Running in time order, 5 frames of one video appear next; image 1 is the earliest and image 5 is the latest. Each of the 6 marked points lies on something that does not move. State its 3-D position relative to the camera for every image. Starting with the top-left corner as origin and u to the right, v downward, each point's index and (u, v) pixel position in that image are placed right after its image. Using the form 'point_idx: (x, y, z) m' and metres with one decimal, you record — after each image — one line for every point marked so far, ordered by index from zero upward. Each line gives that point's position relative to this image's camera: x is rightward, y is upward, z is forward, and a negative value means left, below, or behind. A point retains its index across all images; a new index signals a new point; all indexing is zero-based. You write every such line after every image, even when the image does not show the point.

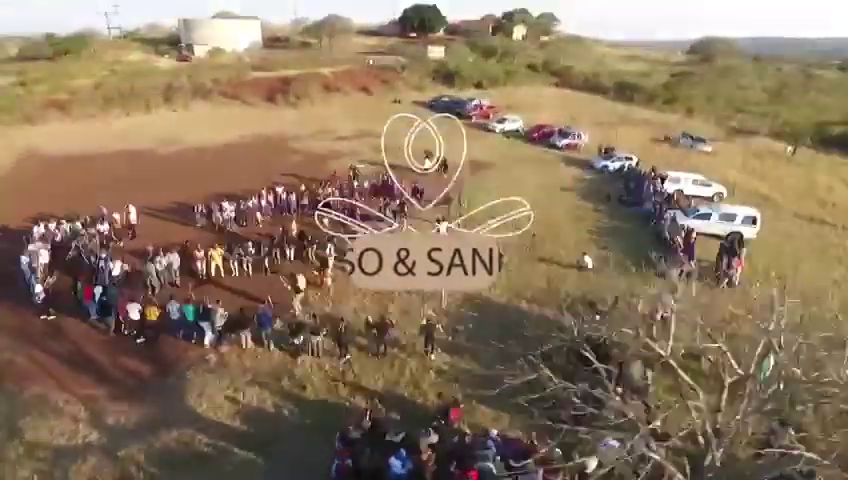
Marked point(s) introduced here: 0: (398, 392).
0: (-0.9, -4.8, +16.2) m
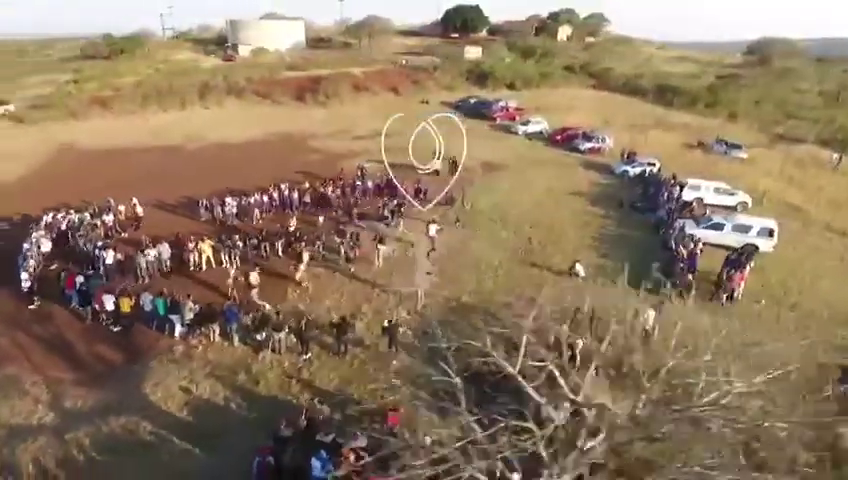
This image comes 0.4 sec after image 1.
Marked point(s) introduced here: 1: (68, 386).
0: (-2.4, -4.8, +16.2) m
1: (-11.5, -4.7, +16.5) m
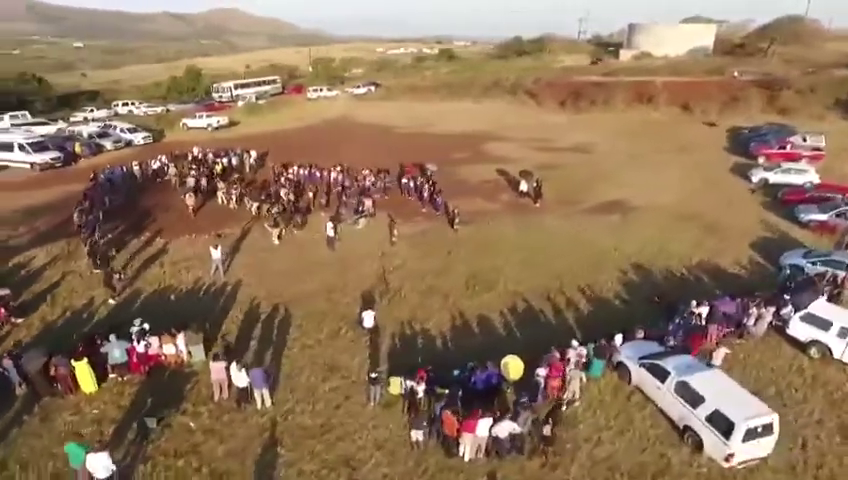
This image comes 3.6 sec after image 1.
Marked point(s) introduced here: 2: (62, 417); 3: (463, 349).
0: (-15.5, -2.3, +21.4) m
1: (-21.1, +0.3, +28.1) m
2: (-10.8, -5.3, +15.2) m
3: (+1.5, -4.0, +19.1) m
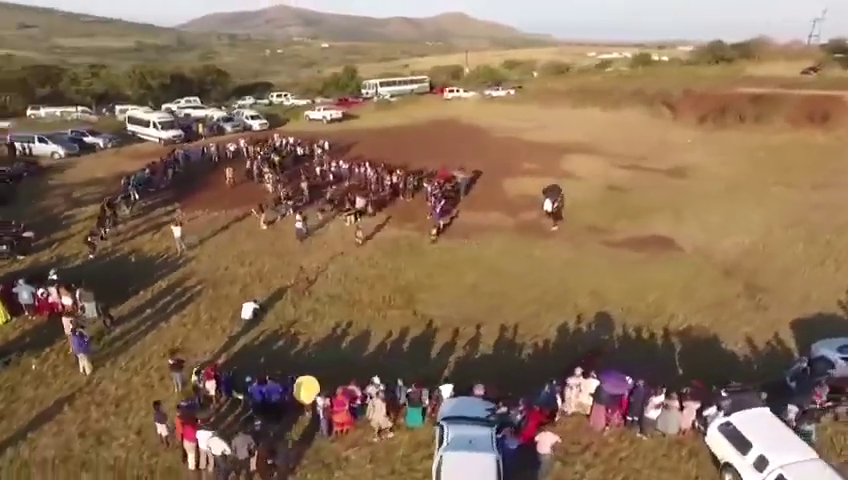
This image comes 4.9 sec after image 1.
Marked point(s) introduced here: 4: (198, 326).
0: (-18.6, -0.2, +26.3) m
1: (-21.1, +3.1, +34.5) m
2: (-16.9, -3.6, +18.9) m
3: (-4.1, -4.3, +18.2) m
4: (-8.9, -3.4, +19.9) m
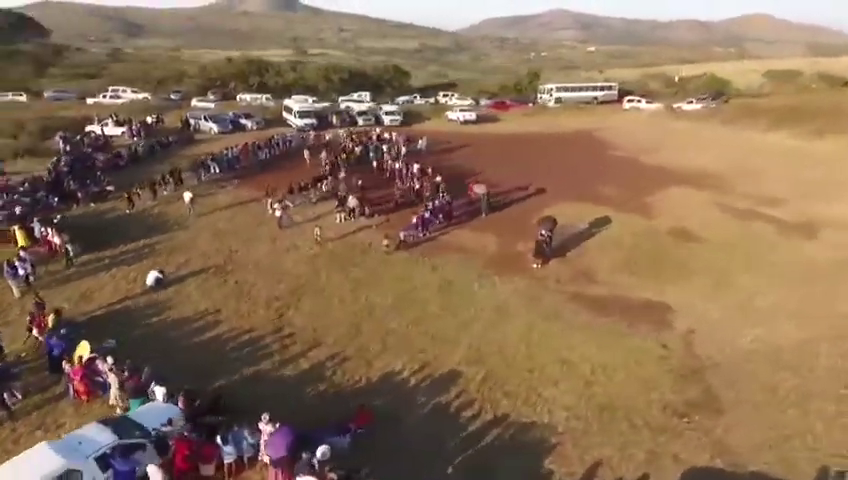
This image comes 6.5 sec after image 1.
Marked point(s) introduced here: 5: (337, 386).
0: (-19.2, +2.7, +33.1) m
1: (-17.3, +5.9, +41.4) m
2: (-21.5, -0.7, +25.8) m
3: (-10.6, -3.5, +19.5) m
4: (-13.9, -1.9, +23.2) m
5: (-2.6, -4.9, +16.7) m
